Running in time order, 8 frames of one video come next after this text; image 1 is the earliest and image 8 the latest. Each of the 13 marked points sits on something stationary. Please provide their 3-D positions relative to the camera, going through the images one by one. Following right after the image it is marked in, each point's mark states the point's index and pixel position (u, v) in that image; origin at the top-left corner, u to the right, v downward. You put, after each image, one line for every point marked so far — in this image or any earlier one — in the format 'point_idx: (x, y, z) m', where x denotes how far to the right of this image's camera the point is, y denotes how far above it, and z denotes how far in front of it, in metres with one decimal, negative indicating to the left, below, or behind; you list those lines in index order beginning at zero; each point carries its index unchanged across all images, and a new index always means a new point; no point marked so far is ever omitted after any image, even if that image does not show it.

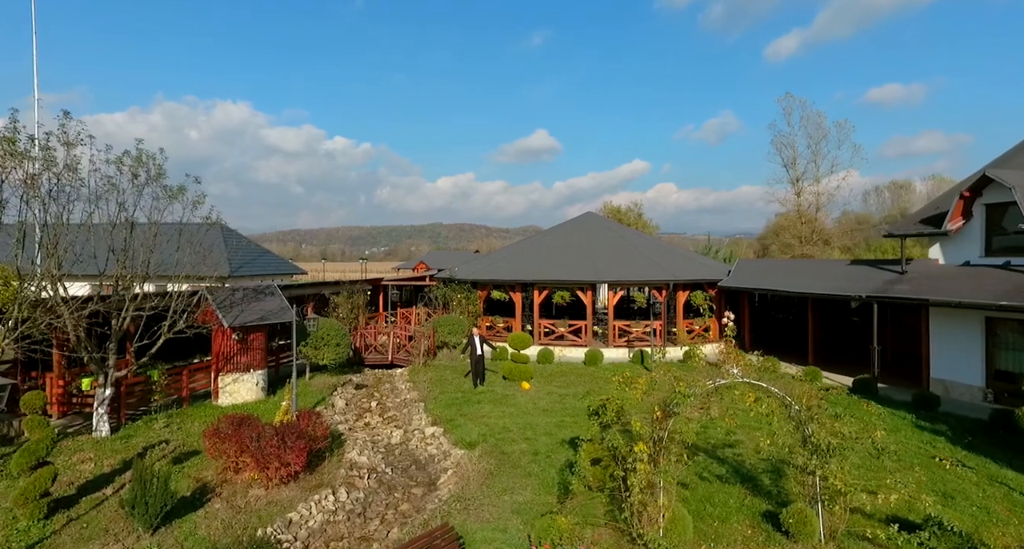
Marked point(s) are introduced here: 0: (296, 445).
0: (-3.5, -2.8, +9.7) m
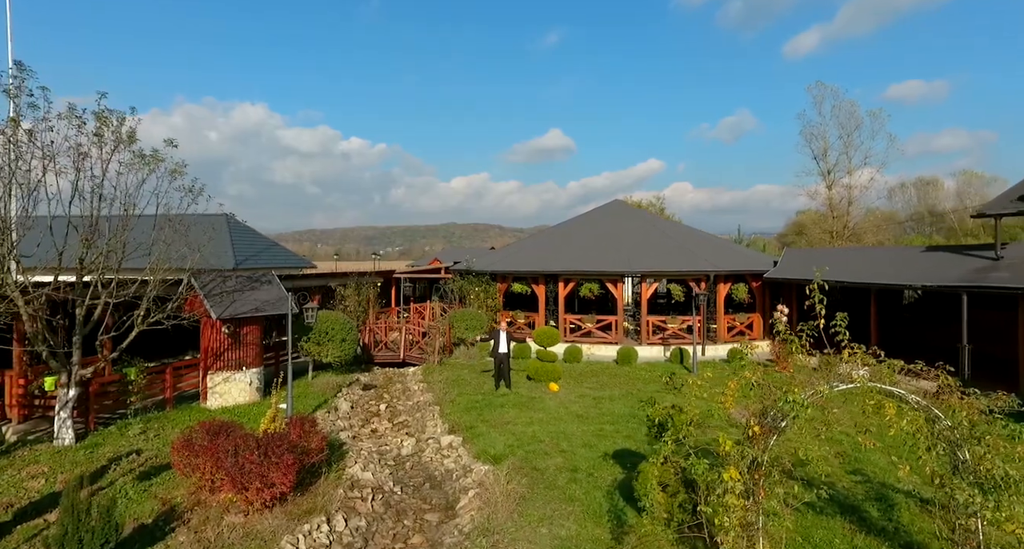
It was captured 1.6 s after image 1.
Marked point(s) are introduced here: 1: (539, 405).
0: (-3.0, -2.5, +7.9) m
1: (+0.6, -2.9, +13.3) m
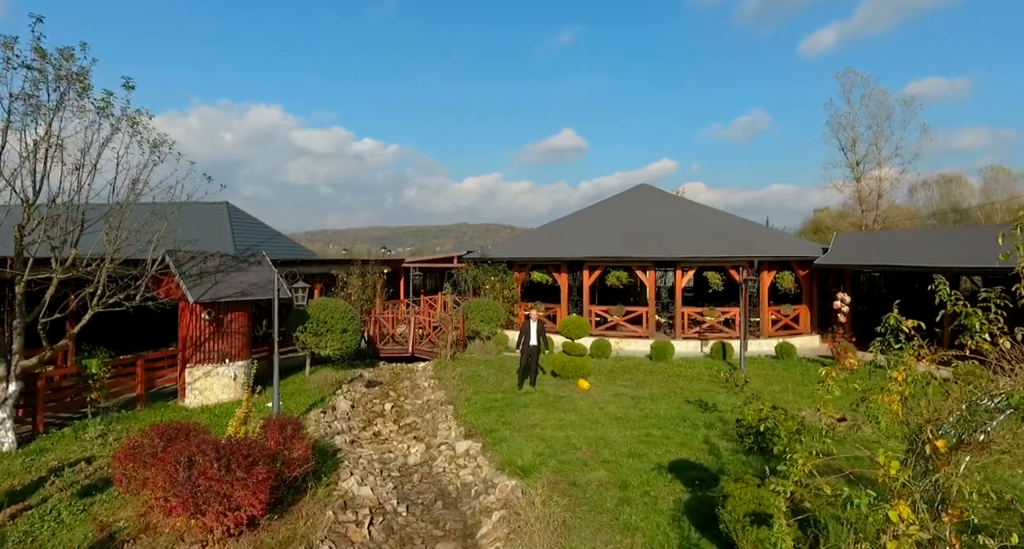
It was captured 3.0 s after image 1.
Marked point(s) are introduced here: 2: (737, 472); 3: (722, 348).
0: (-2.7, -2.0, +6.0) m
1: (+1.1, -2.5, +11.4) m
2: (+2.9, -2.5, +7.6) m
3: (+5.6, -2.0, +16.1) m
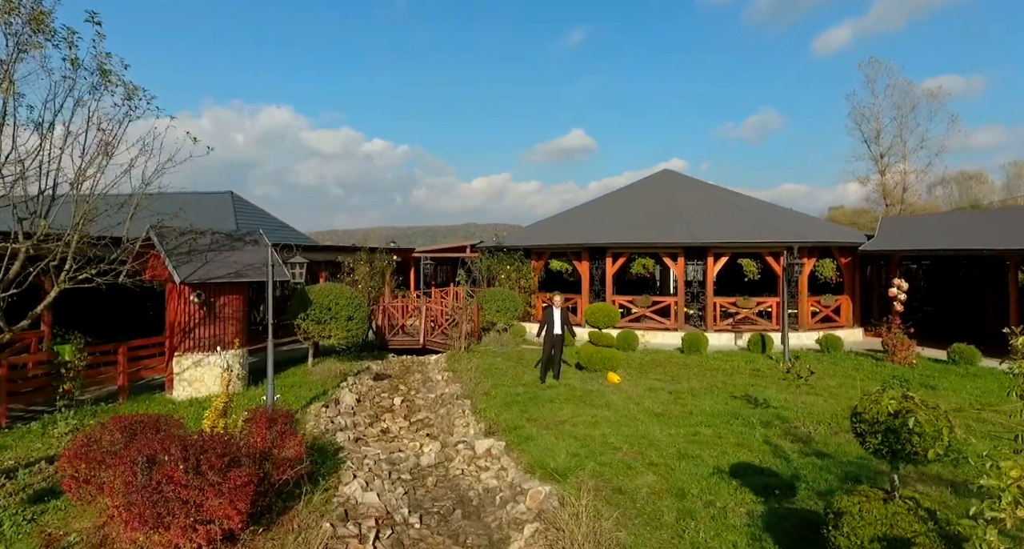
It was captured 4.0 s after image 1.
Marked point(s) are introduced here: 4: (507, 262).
0: (-2.3, -1.7, +4.8) m
1: (+1.5, -2.1, +10.1) m
2: (+3.2, -2.2, +6.3) m
3: (+6.1, -1.6, +14.8) m
4: (-0.2, +0.4, +19.0) m
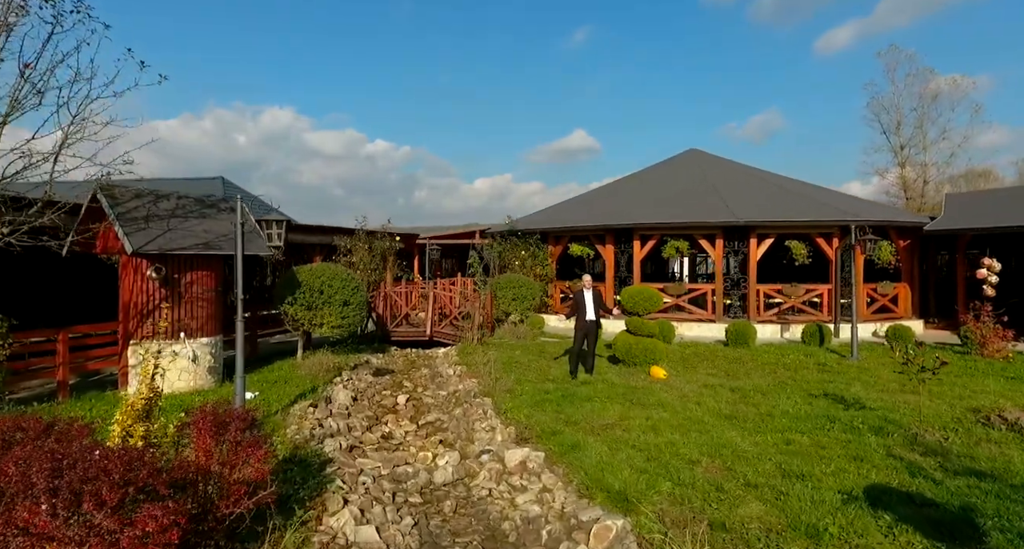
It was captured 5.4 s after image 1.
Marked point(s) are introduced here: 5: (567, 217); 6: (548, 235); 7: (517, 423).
0: (-1.9, -1.3, +3.0) m
1: (+1.9, -1.7, +8.3) m
2: (+3.6, -1.7, +4.4) m
3: (+6.5, -1.2, +12.9) m
4: (+0.3, +0.8, +17.1) m
5: (+1.6, +1.6, +17.2) m
6: (+1.0, +1.1, +17.3) m
7: (+0.1, -1.7, +7.0) m
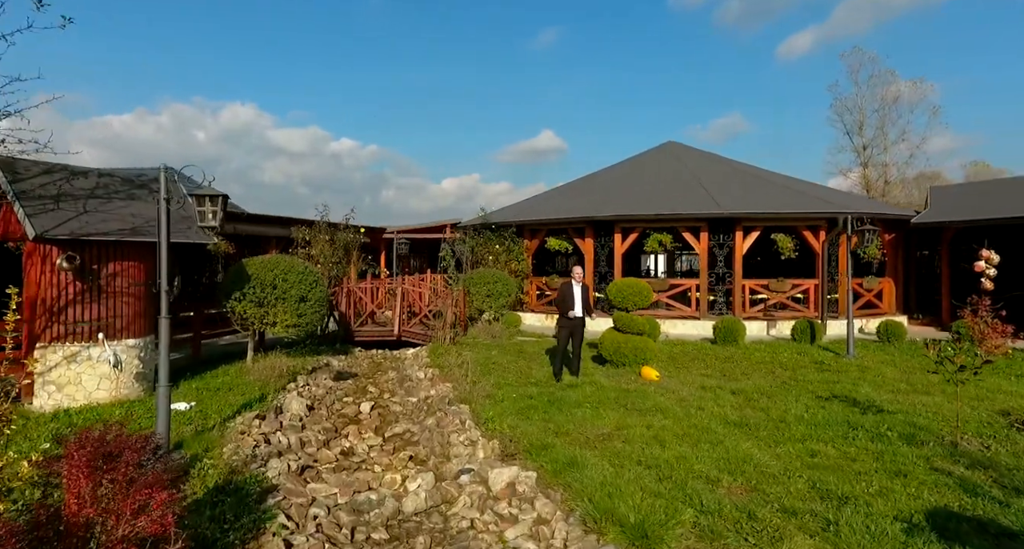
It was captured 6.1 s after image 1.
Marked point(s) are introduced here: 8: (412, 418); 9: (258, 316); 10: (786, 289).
0: (-1.9, -1.1, +1.9) m
1: (+1.7, -1.6, +7.4) m
2: (+3.6, -1.6, +3.7) m
3: (+6.0, -1.1, +12.2) m
4: (-0.4, +0.9, +16.1) m
5: (+0.9, +1.8, +16.3) m
6: (+0.3, +1.3, +16.3) m
7: (-0.1, -1.6, +6.0) m
8: (-1.2, -1.7, +7.3) m
9: (-4.0, -0.6, +9.4) m
10: (+6.4, -0.3, +14.0) m
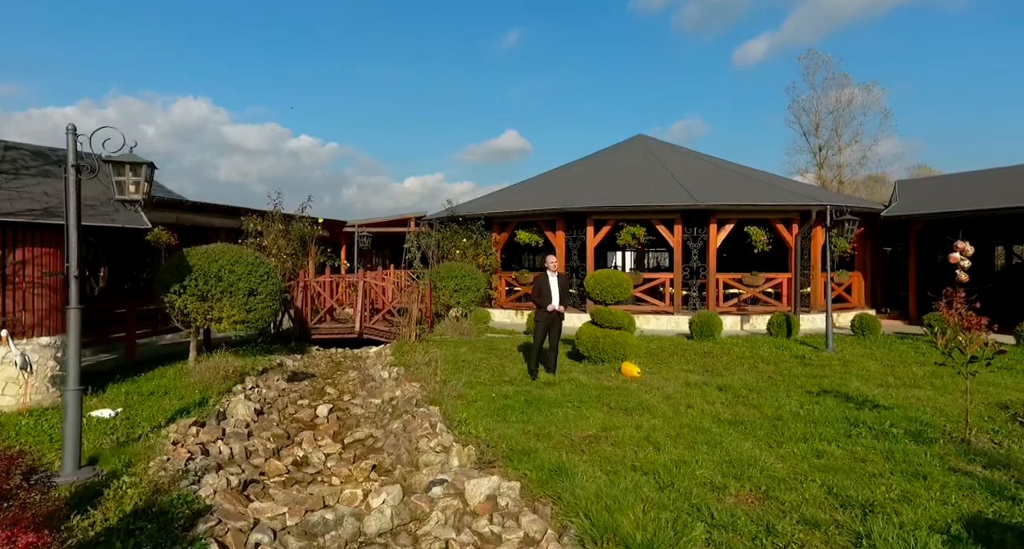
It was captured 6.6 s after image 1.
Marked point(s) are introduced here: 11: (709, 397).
0: (-1.8, -1.0, +1.2) m
1: (+1.4, -1.5, +6.8) m
2: (+3.5, -1.5, +3.2) m
3: (+5.4, -0.9, +11.9) m
4: (-1.3, +1.0, +15.4) m
5: (0.0, +1.9, +15.7) m
6: (-0.5, +1.4, +15.7) m
7: (-0.3, -1.5, +5.4) m
8: (-1.5, -1.6, +6.6) m
9: (-4.4, -0.5, +8.5) m
10: (+5.7, -0.2, +13.7) m
11: (+2.4, -1.5, +7.2) m
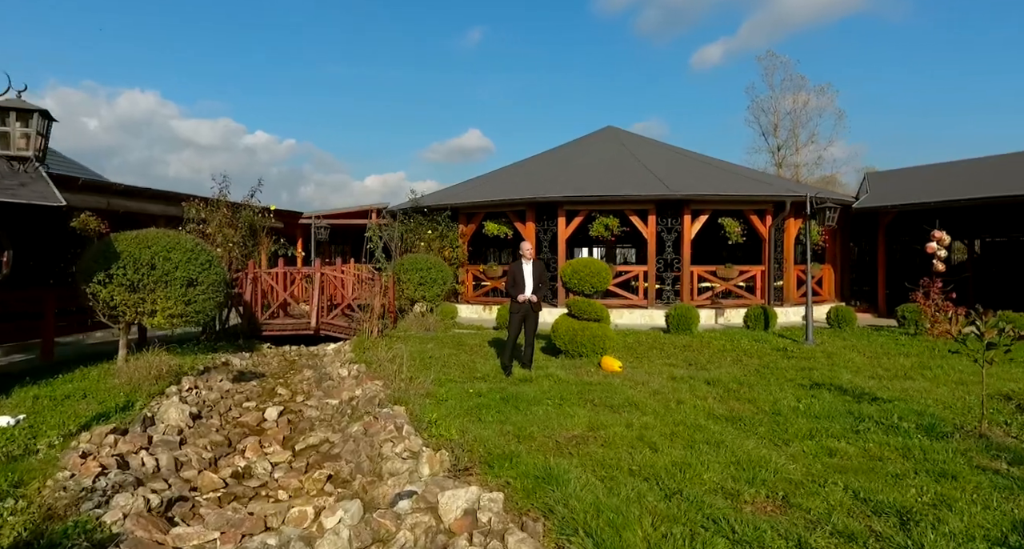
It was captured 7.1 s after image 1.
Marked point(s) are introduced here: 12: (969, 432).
0: (-1.7, -0.9, +0.4) m
1: (+1.1, -1.3, +6.3) m
2: (+3.5, -1.3, +2.8) m
3: (+4.8, -0.8, +11.6) m
4: (-2.1, +1.2, +14.7) m
5: (-0.8, +2.1, +15.0) m
6: (-1.4, +1.6, +15.0) m
7: (-0.5, -1.3, +4.7) m
8: (-1.7, -1.5, +5.8) m
9: (-4.7, -0.4, +7.5) m
10: (+5.0, 0.0, +13.4) m
11: (+2.1, -1.3, +6.6) m
12: (+3.8, -1.3, +5.0) m
